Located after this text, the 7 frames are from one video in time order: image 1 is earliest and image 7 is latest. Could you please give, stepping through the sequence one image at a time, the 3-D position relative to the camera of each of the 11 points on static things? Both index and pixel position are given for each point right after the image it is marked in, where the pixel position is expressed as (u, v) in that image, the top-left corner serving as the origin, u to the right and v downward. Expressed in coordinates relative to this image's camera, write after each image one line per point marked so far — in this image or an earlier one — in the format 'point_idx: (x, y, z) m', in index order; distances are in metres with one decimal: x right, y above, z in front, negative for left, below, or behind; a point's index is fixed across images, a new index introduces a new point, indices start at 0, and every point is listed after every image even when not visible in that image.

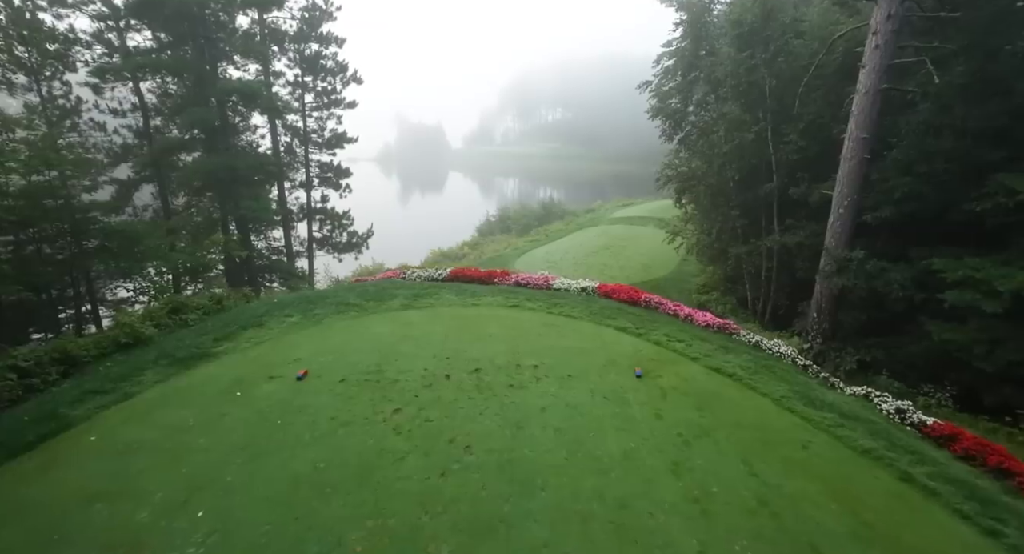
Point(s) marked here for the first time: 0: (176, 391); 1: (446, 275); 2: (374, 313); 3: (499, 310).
0: (-3.7, -1.3, +5.9) m
1: (-1.4, 0.0, +11.1) m
2: (-2.2, -0.6, +8.8) m
3: (-0.2, -0.6, +9.0) m
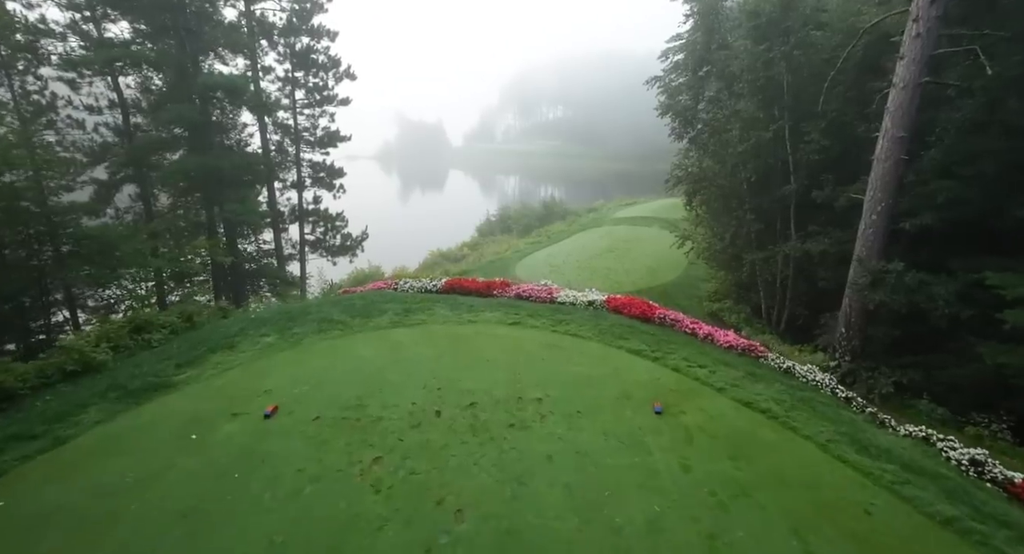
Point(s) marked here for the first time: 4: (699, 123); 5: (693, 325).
0: (-3.7, -1.5, +5.1) m
1: (-1.4, -0.2, +10.2) m
2: (-2.2, -0.8, +7.9) m
3: (-0.2, -0.8, +8.1) m
4: (+5.1, +4.2, +14.8) m
5: (+2.8, -0.8, +8.4) m
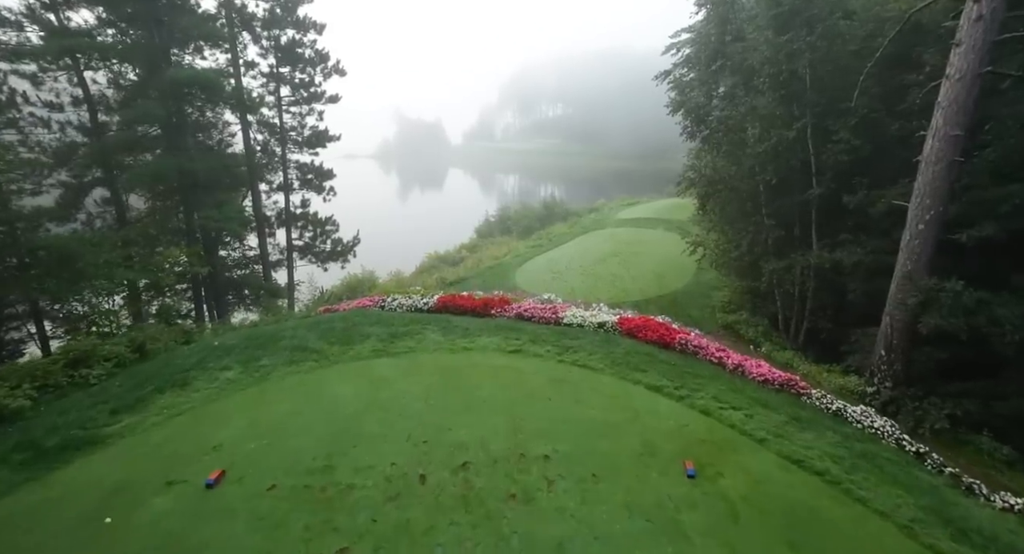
0: (-3.7, -1.8, +4.0) m
1: (-1.4, -0.5, +9.2) m
2: (-2.2, -1.1, +6.9) m
3: (-0.2, -1.1, +7.0) m
4: (+5.1, +4.0, +13.7) m
5: (+2.8, -1.0, +7.4) m
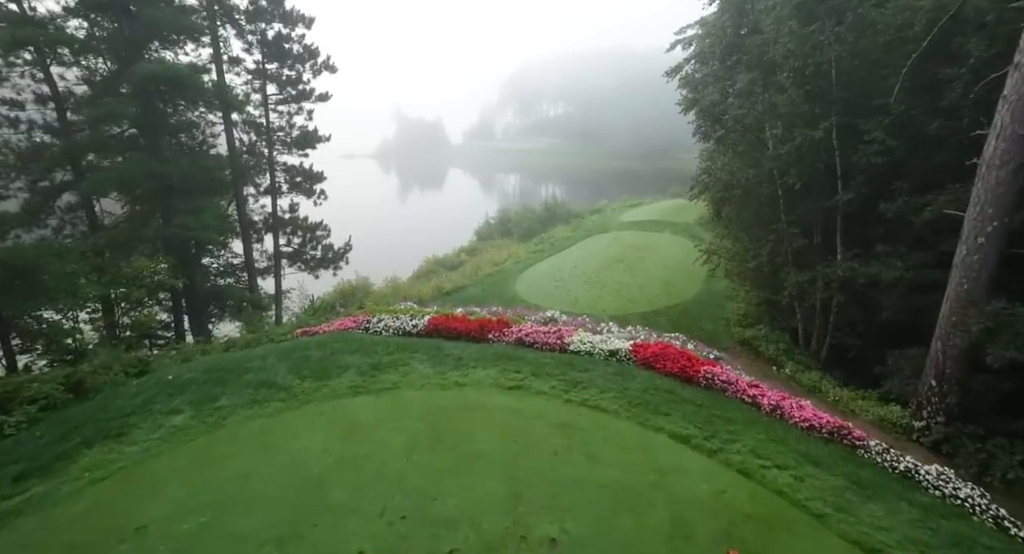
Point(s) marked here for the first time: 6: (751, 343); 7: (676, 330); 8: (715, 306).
0: (-3.7, -2.1, +3.0) m
1: (-1.4, -0.8, +8.2) m
2: (-2.2, -1.4, +5.9) m
3: (-0.2, -1.3, +6.0) m
4: (+5.1, +3.7, +12.7) m
5: (+2.8, -1.3, +6.4) m
6: (+5.6, -1.5, +12.5) m
7: (+4.4, -1.4, +14.3) m
8: (+5.9, -0.9, +15.6) m
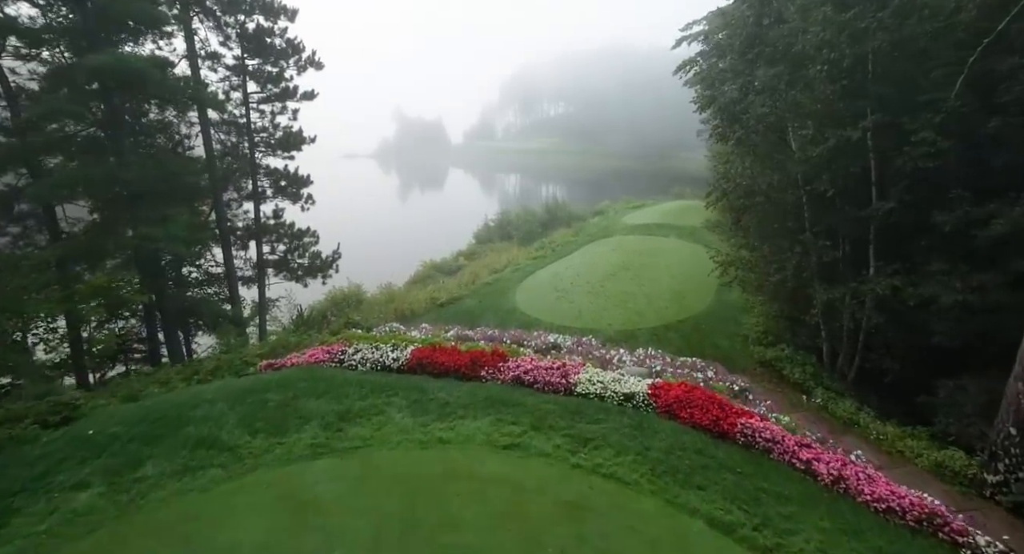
0: (-3.8, -2.4, +1.9) m
1: (-1.4, -1.1, +7.0) m
2: (-2.3, -1.7, +4.7) m
3: (-0.3, -1.7, +4.9) m
4: (+5.0, +3.4, +11.6) m
5: (+2.8, -1.6, +5.2) m
6: (+5.5, -1.9, +11.4) m
7: (+4.4, -1.7, +13.2) m
8: (+5.9, -1.2, +14.5) m
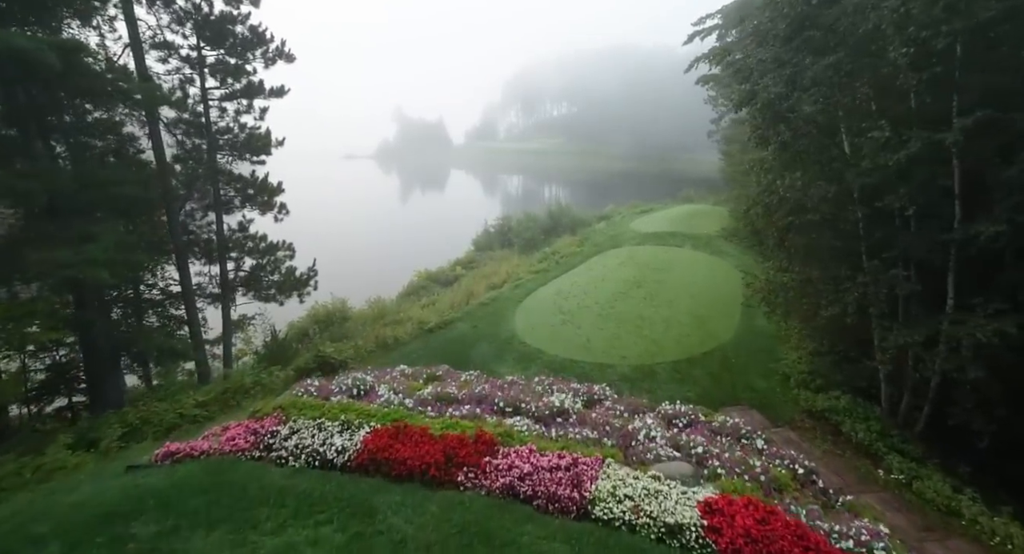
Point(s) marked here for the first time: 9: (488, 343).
0: (-3.9, -3.0, -0.1) m
1: (-1.5, -1.6, +5.0) m
2: (-2.4, -2.3, +2.7) m
3: (-0.4, -2.2, +2.9) m
4: (+5.0, +2.8, +9.5) m
5: (+2.7, -2.2, +3.2) m
6: (+5.5, -2.4, +9.3) m
7: (+4.3, -2.3, +11.1) m
8: (+5.8, -1.8, +12.5) m
9: (-0.6, -1.7, +13.5) m
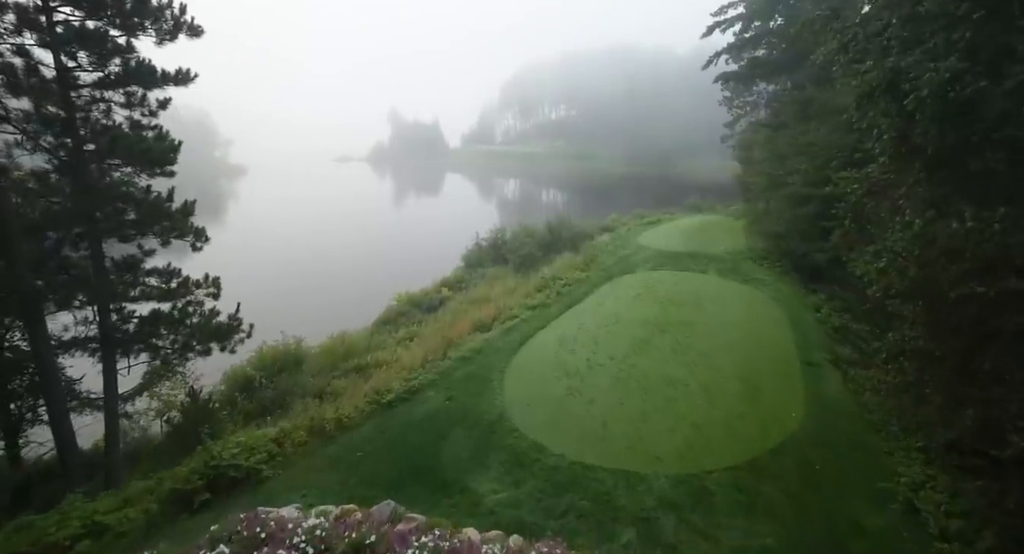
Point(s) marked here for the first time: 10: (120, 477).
0: (-4.0, -3.9, -3.9) m
1: (-1.7, -2.6, +1.2) m
2: (-2.5, -3.3, -1.1) m
3: (-0.5, -3.2, -0.9) m
4: (+4.8, +1.7, +5.8) m
5: (+2.5, -3.2, -0.6) m
6: (+5.3, -3.5, +5.6) m
7: (+4.1, -3.4, +7.4) m
8: (+5.6, -2.8, +8.7) m
9: (-0.8, -2.7, +9.7) m
10: (-7.1, -3.3, +10.7) m
